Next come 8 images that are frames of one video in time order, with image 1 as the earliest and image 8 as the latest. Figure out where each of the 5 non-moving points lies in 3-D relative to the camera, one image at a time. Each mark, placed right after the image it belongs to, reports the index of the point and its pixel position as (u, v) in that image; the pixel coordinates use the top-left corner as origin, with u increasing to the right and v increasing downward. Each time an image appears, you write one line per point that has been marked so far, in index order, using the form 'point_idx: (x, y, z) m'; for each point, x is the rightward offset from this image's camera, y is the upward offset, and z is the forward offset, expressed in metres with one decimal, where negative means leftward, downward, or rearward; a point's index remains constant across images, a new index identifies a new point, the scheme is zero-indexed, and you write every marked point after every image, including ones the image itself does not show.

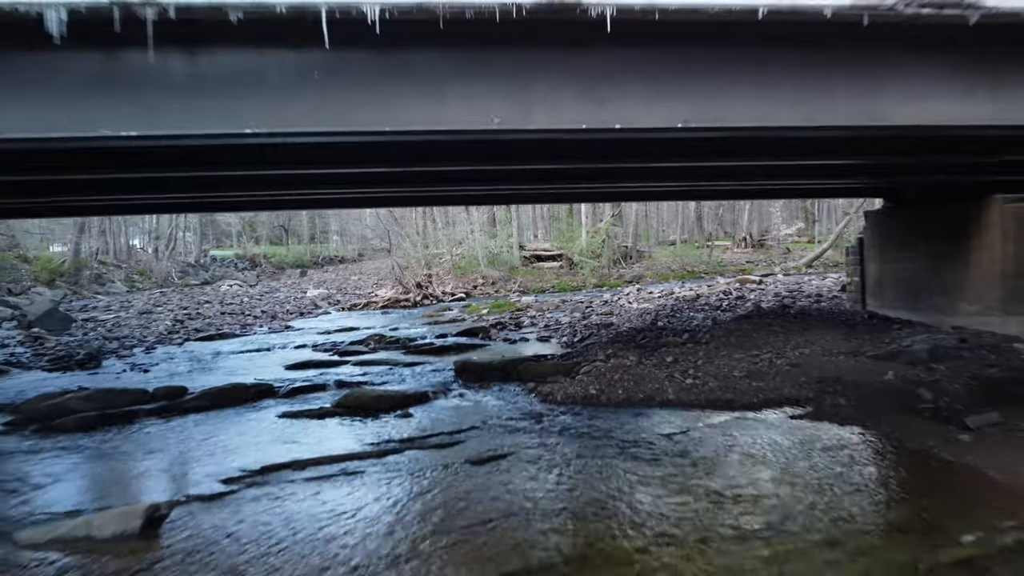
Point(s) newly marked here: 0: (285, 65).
0: (-1.5, +1.4, +4.5) m
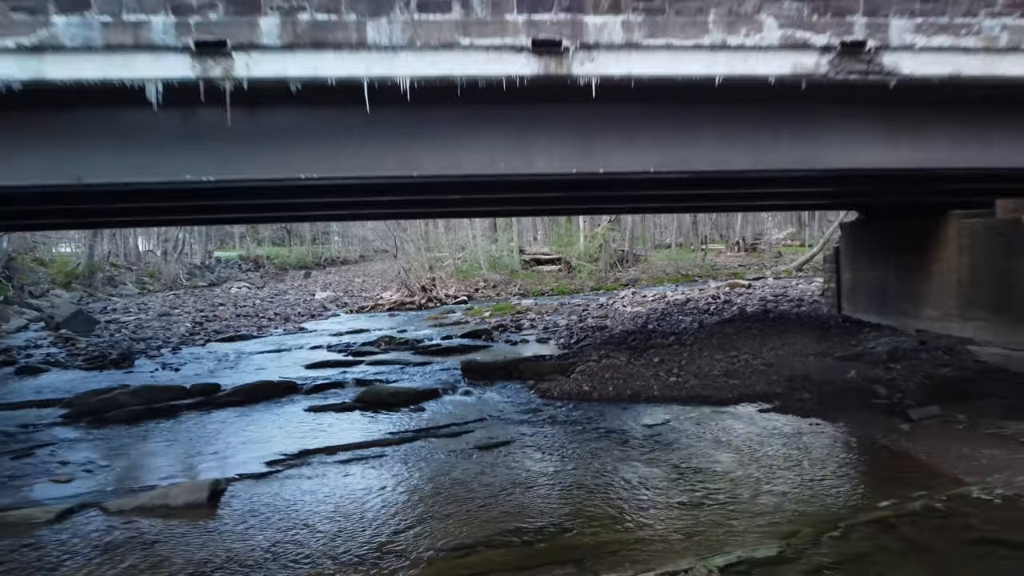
0: (-1.4, +1.3, +5.6) m
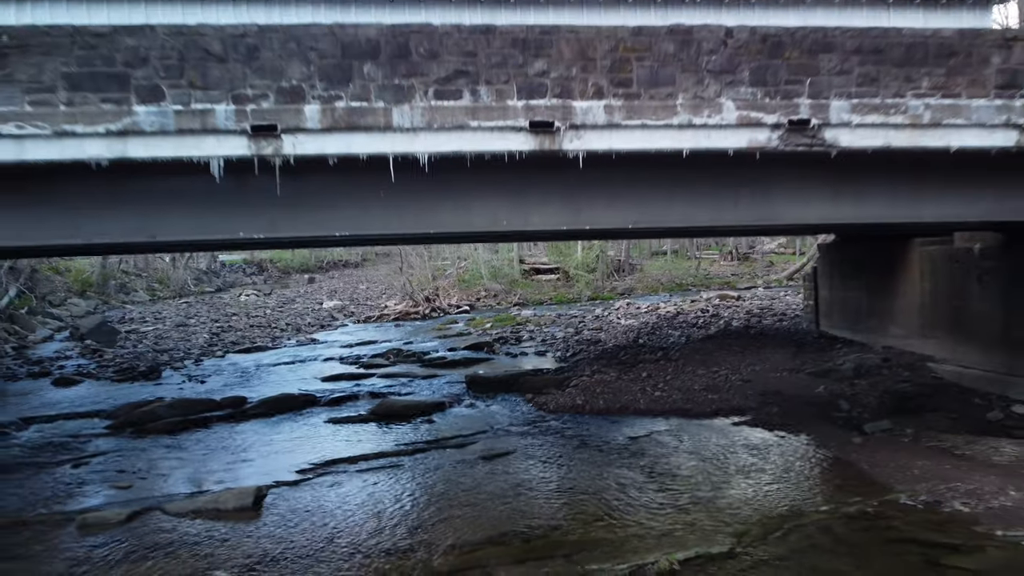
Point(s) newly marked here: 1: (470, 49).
0: (-1.4, +0.9, +6.6) m
1: (-0.4, +2.1, +6.2) m
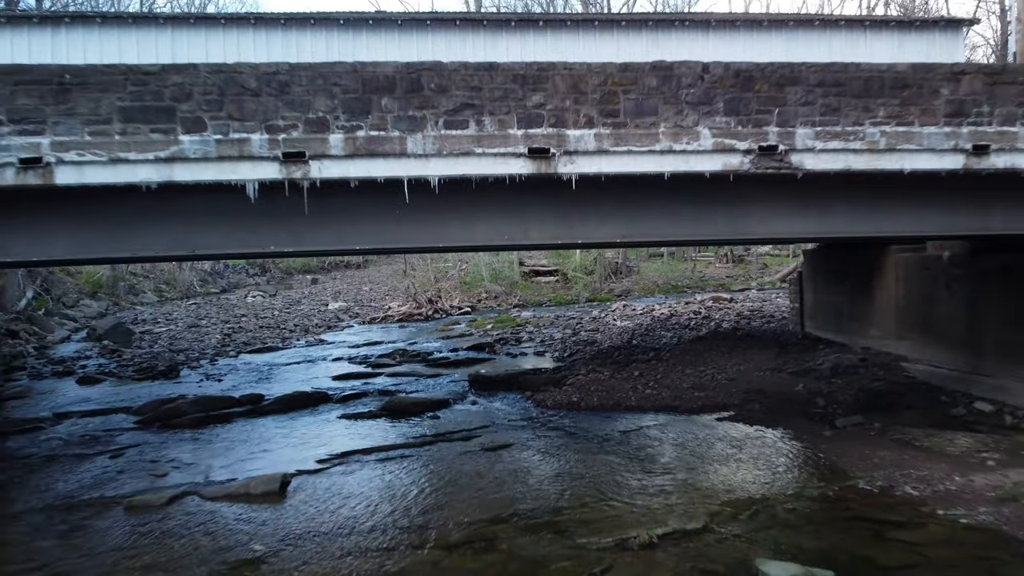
0: (-1.4, +0.8, +7.4) m
1: (-0.4, +2.0, +7.0) m
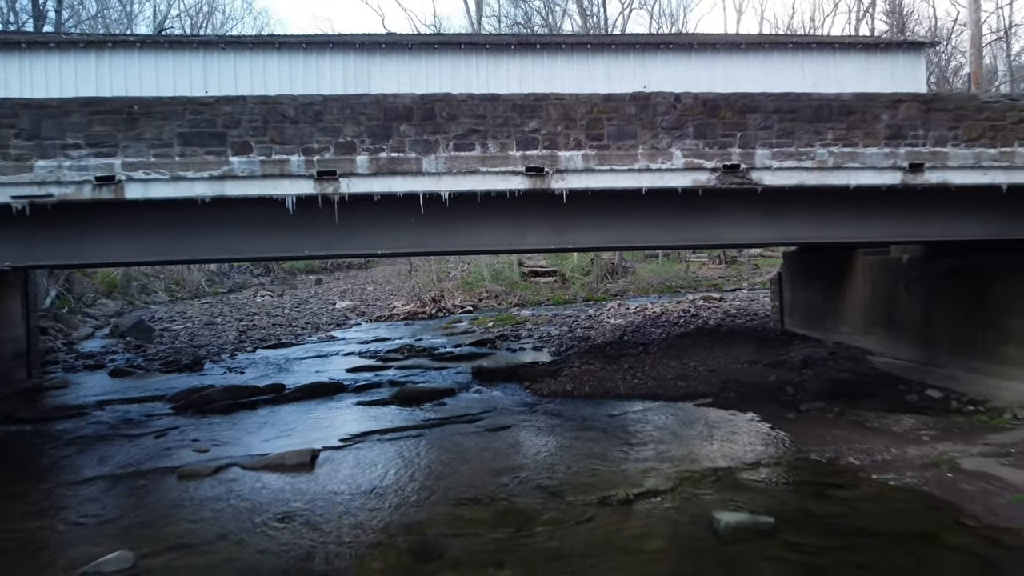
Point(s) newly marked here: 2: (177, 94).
0: (-1.4, +0.9, +8.6) m
1: (-0.4, +2.0, +8.2) m
2: (-5.8, +3.1, +12.2) m
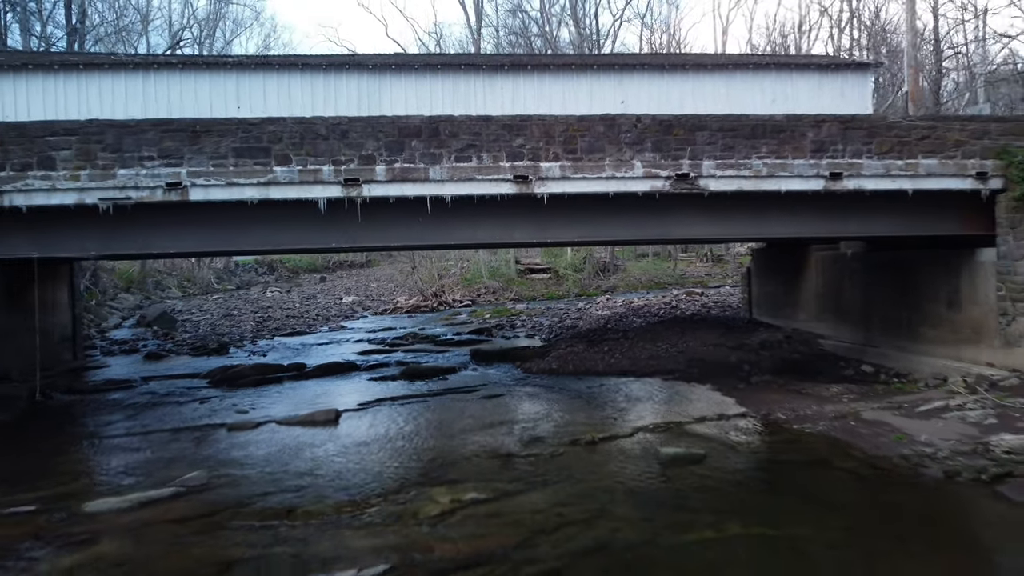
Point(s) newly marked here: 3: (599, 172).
0: (-1.6, +1.1, +10.5) m
1: (-0.5, +2.2, +10.1) m
2: (-5.9, +3.4, +14.1) m
3: (+1.2, +1.6, +10.1) m
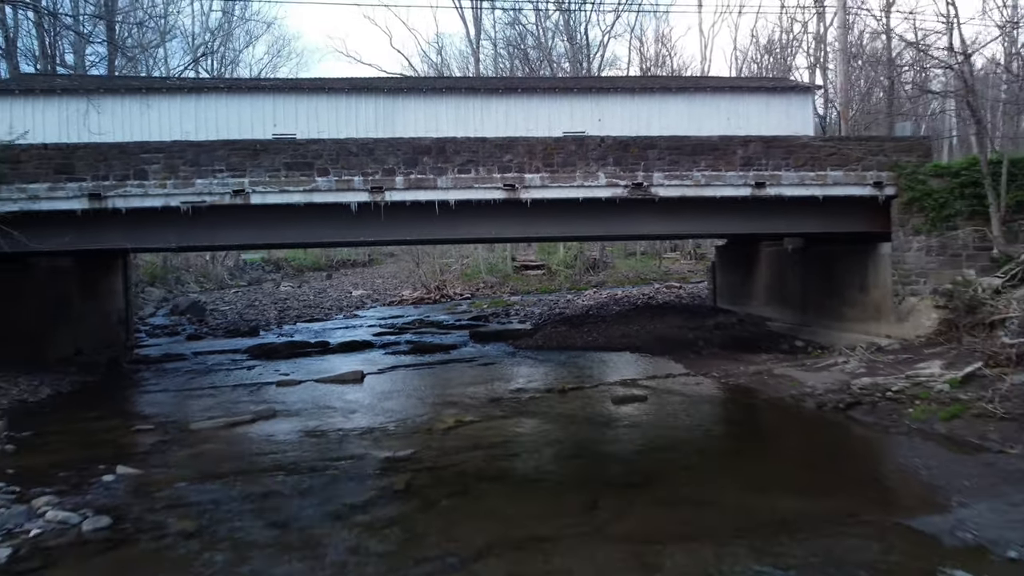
0: (-1.7, +1.3, +13.2) m
1: (-0.7, +2.5, +12.8) m
2: (-6.1, +3.6, +16.8) m
3: (+1.1, +1.9, +12.9) m
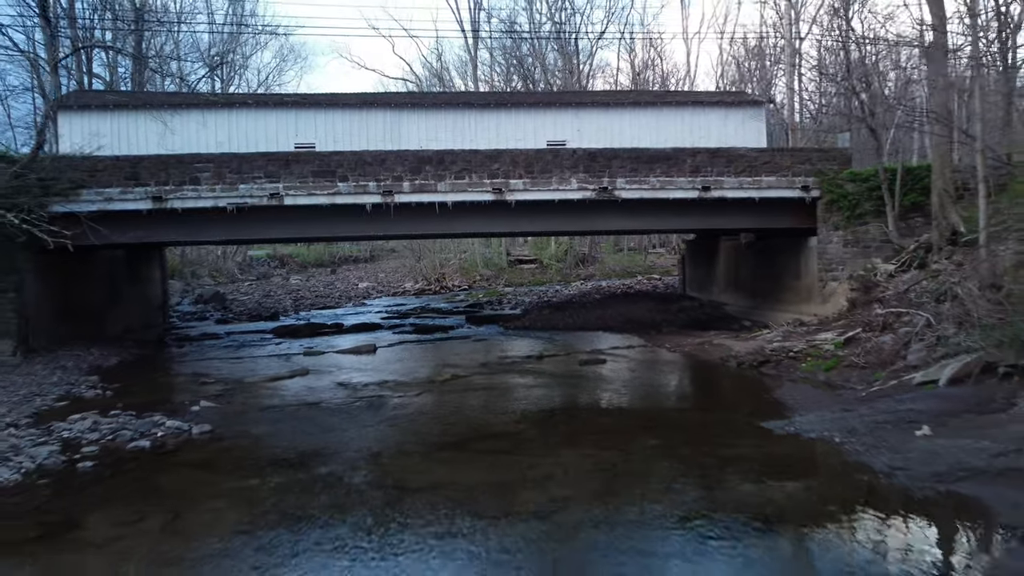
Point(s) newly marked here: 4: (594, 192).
0: (-2.0, +1.6, +15.9) m
1: (-1.0, +2.8, +15.5) m
2: (-6.3, +3.9, +19.4) m
3: (+0.8, +2.2, +15.6) m
4: (+1.8, +2.1, +15.7) m
